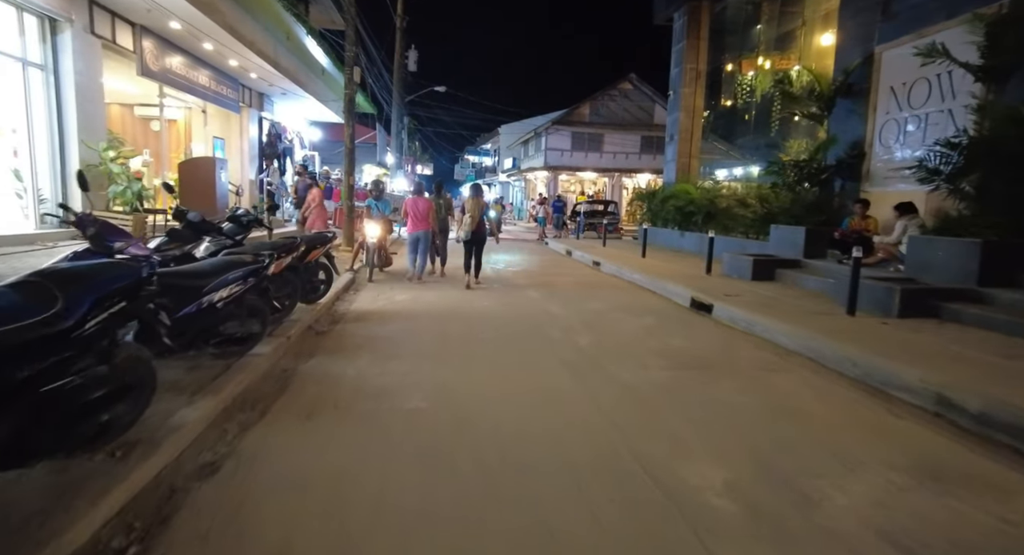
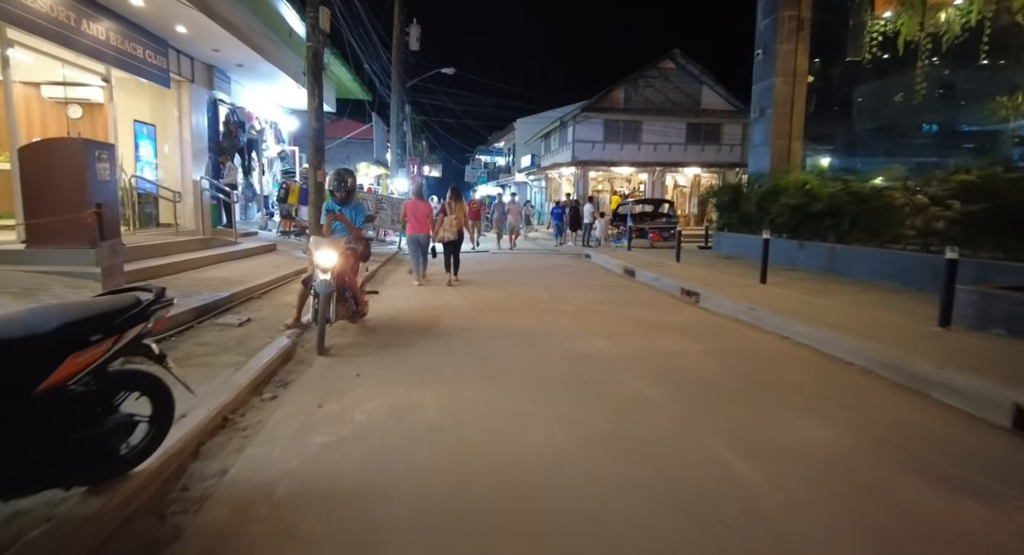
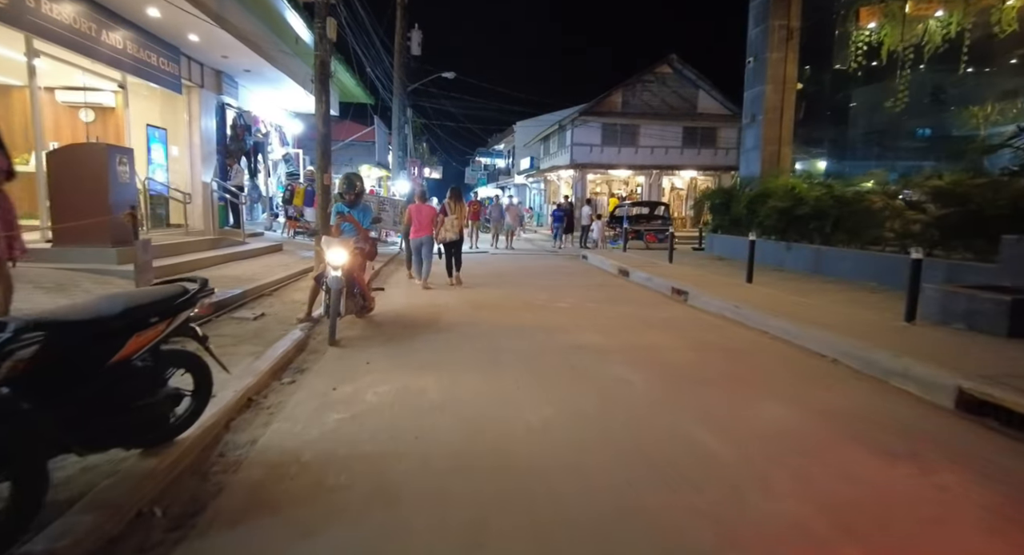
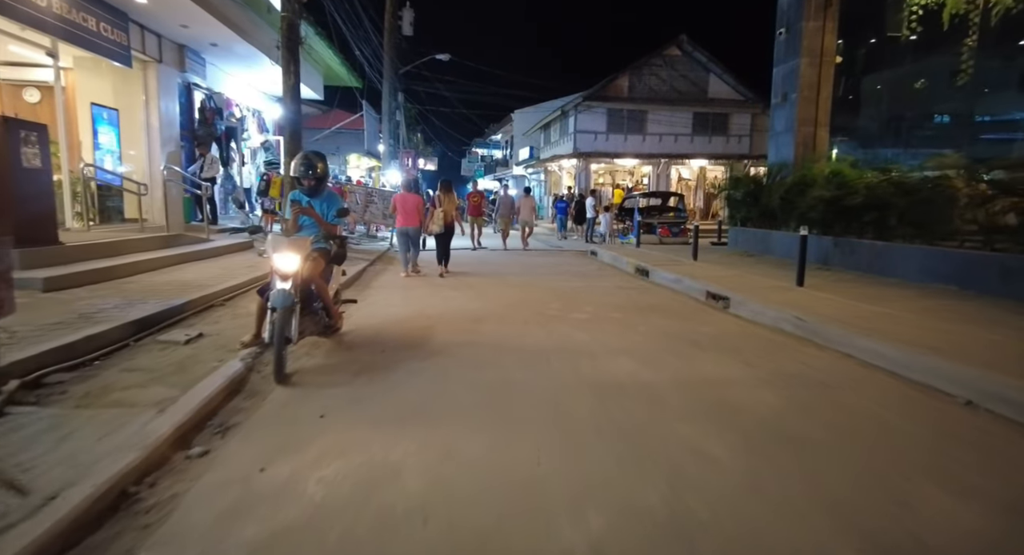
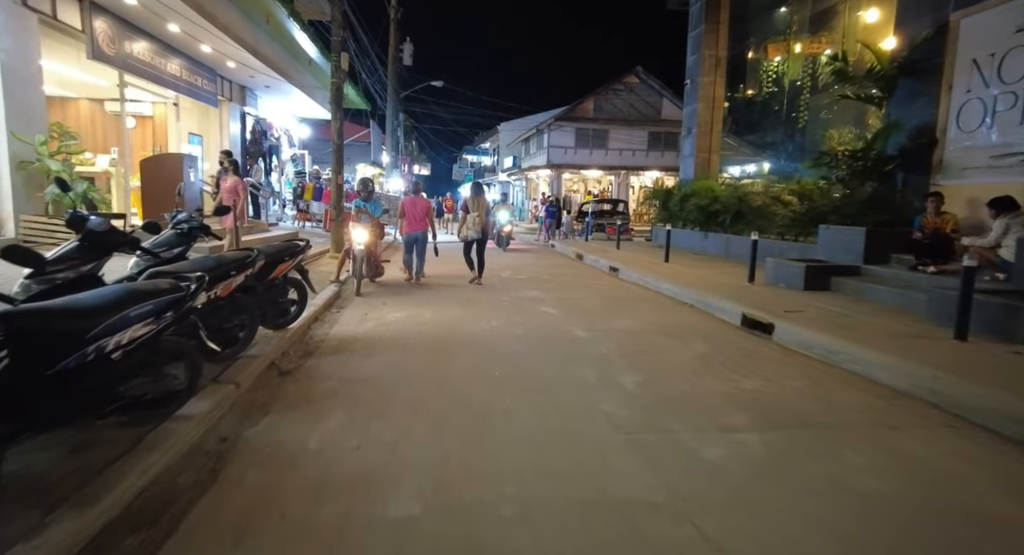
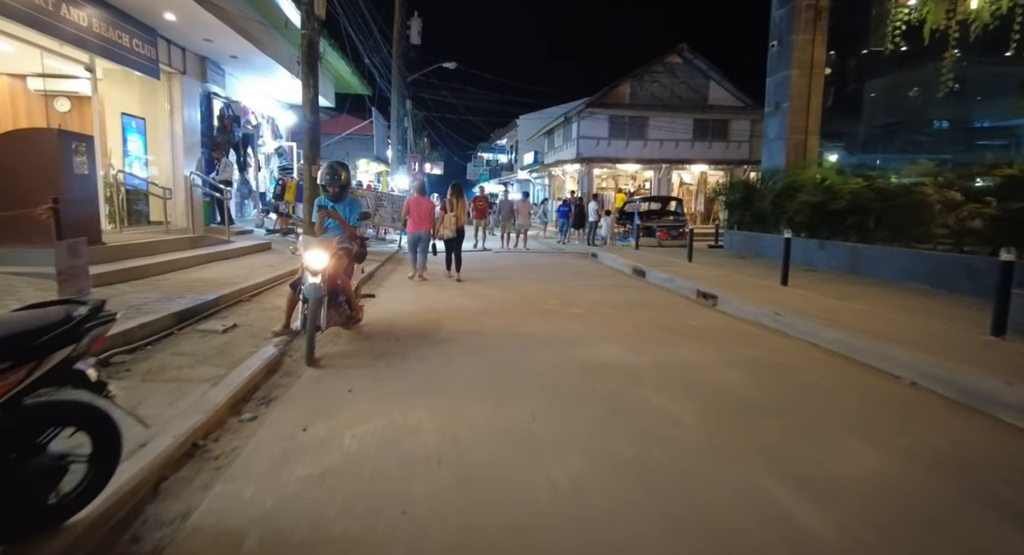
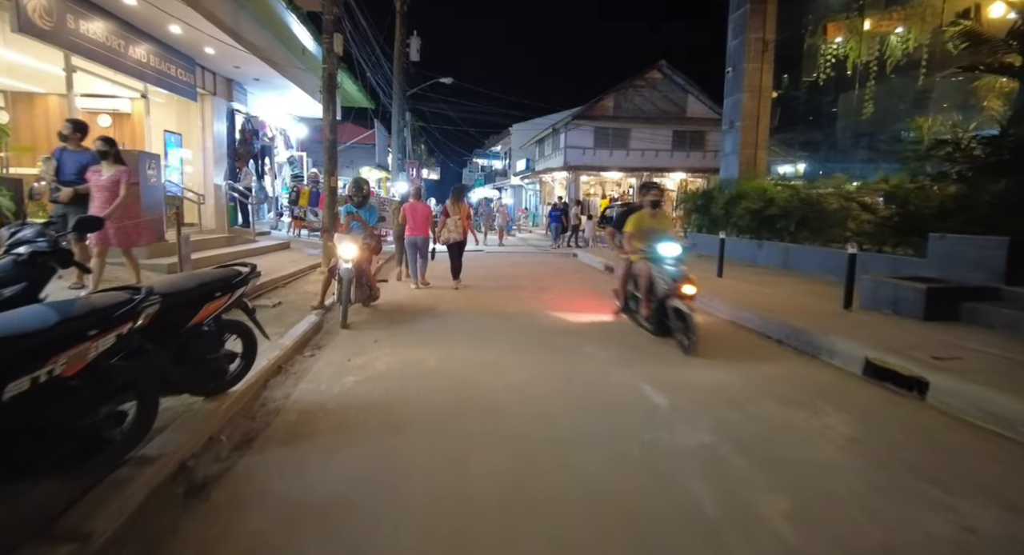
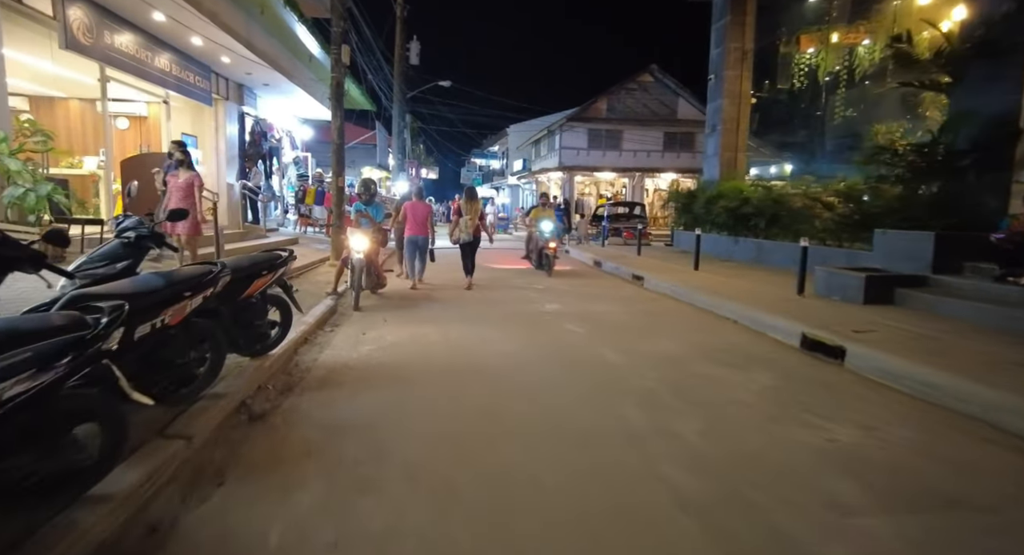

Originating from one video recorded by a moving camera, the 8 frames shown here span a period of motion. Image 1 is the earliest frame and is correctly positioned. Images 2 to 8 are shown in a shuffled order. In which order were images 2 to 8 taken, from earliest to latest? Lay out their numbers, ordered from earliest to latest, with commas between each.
5, 8, 7, 3, 2, 6, 4
